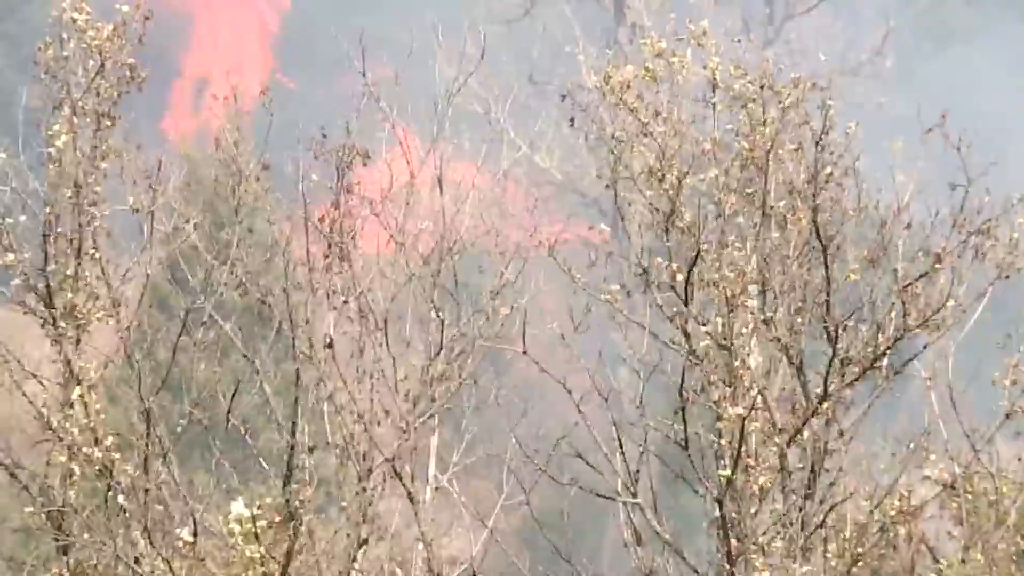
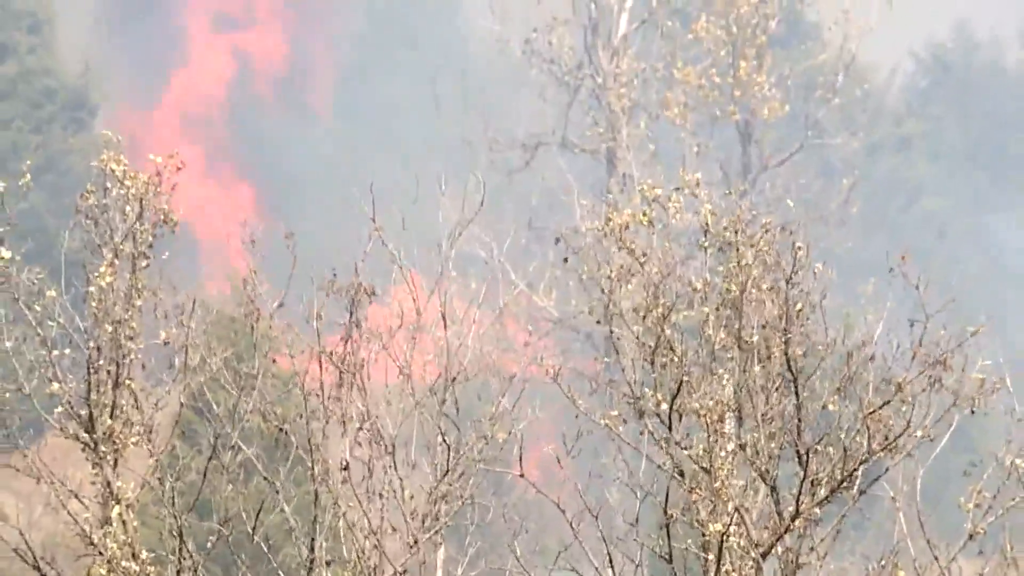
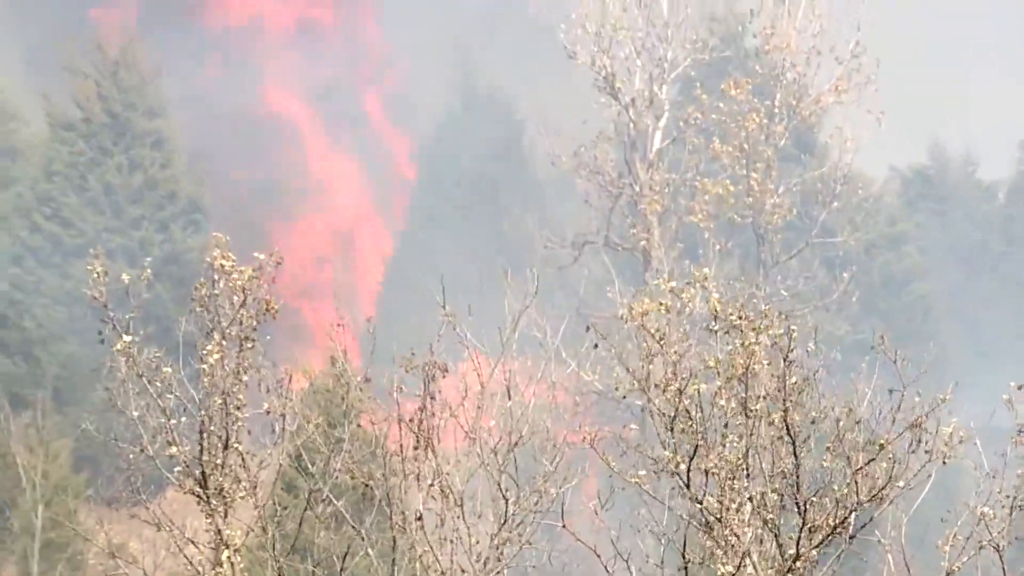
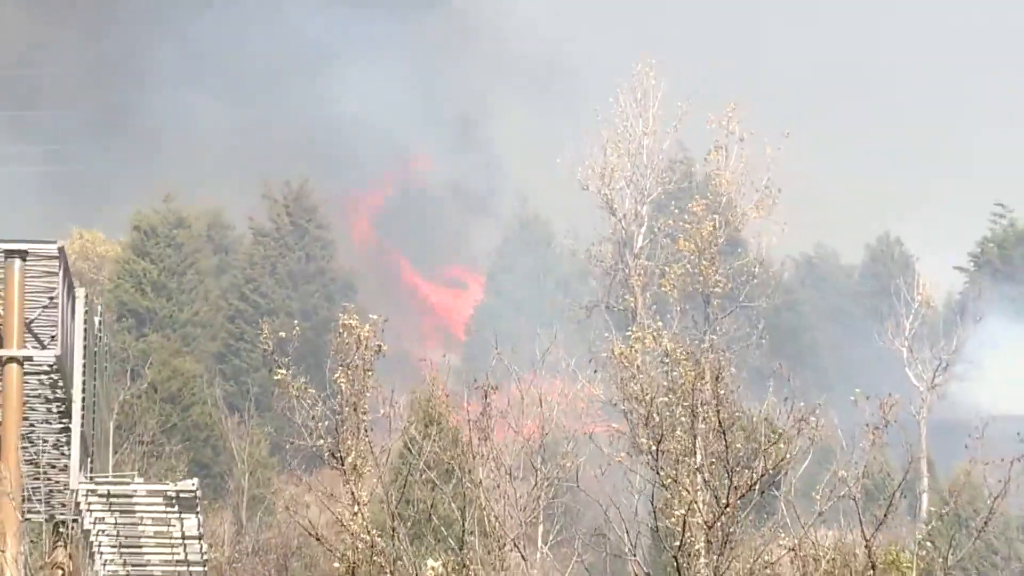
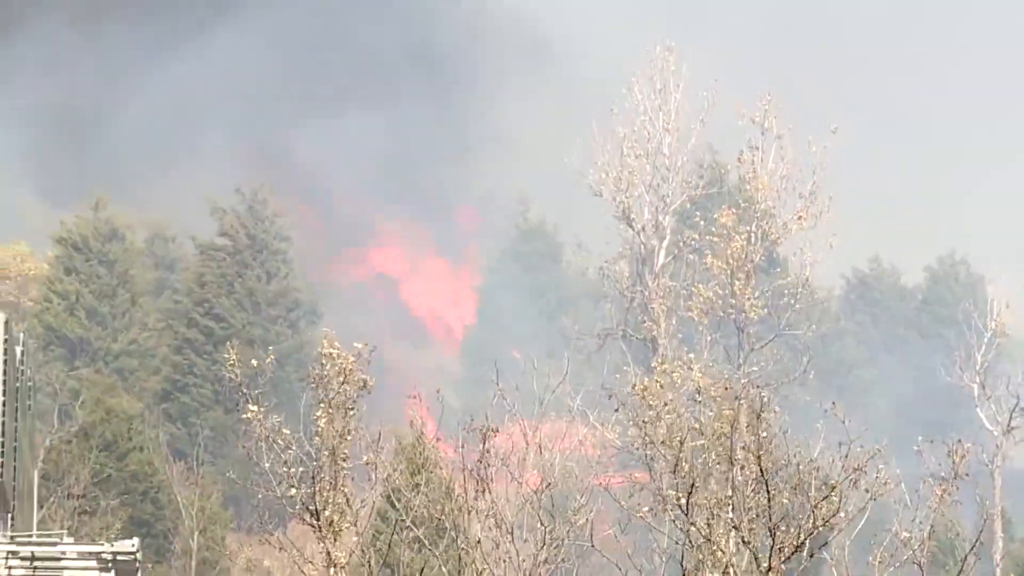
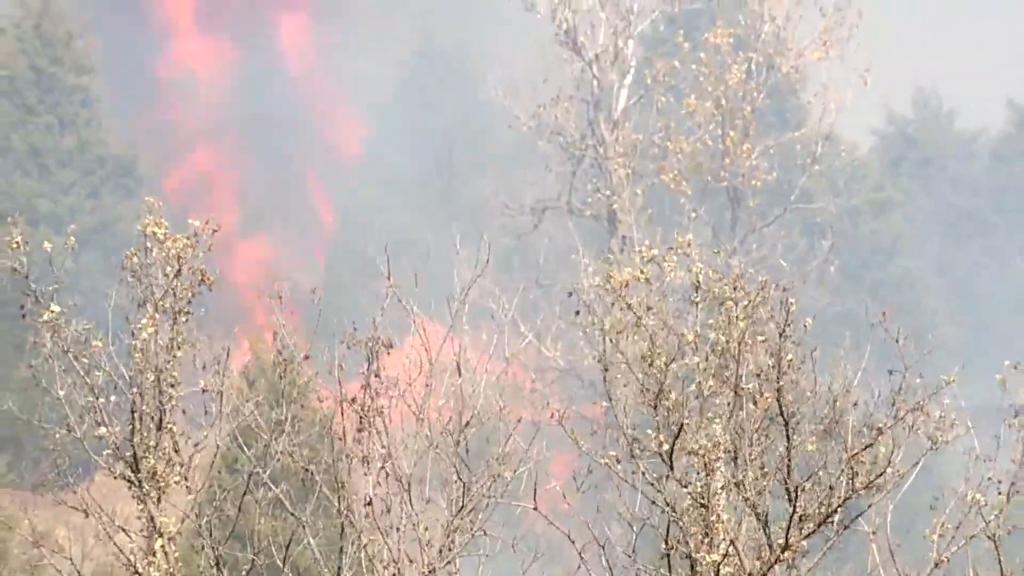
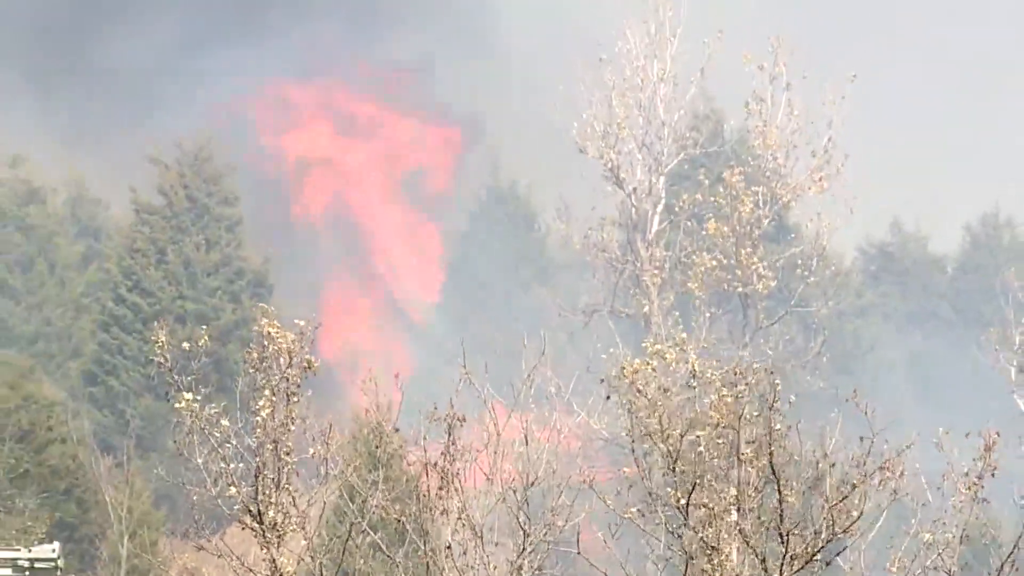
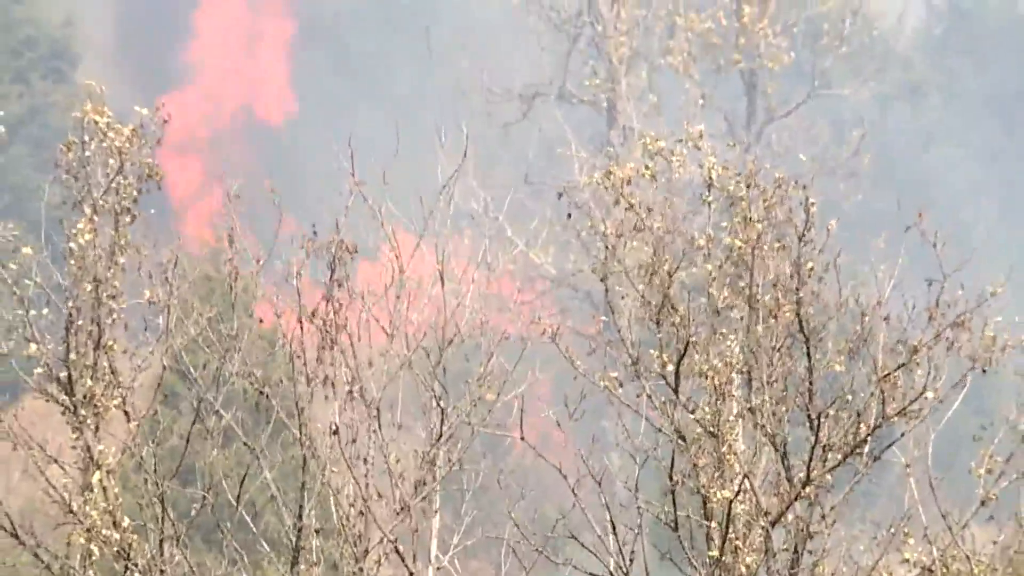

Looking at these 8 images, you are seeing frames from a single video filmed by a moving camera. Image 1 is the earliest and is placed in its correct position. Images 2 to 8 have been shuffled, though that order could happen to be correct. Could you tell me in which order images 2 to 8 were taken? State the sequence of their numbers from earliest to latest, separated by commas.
8, 2, 6, 3, 7, 5, 4
